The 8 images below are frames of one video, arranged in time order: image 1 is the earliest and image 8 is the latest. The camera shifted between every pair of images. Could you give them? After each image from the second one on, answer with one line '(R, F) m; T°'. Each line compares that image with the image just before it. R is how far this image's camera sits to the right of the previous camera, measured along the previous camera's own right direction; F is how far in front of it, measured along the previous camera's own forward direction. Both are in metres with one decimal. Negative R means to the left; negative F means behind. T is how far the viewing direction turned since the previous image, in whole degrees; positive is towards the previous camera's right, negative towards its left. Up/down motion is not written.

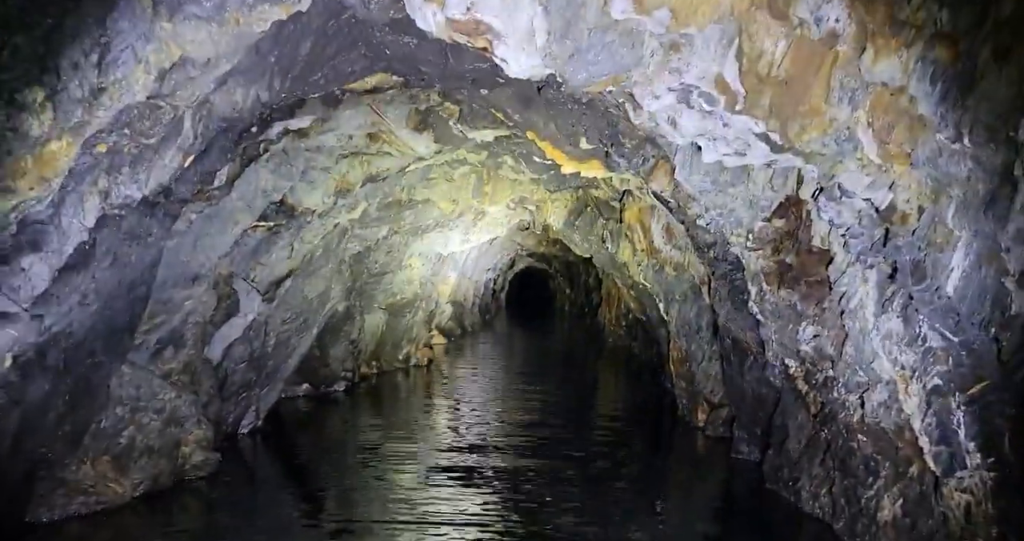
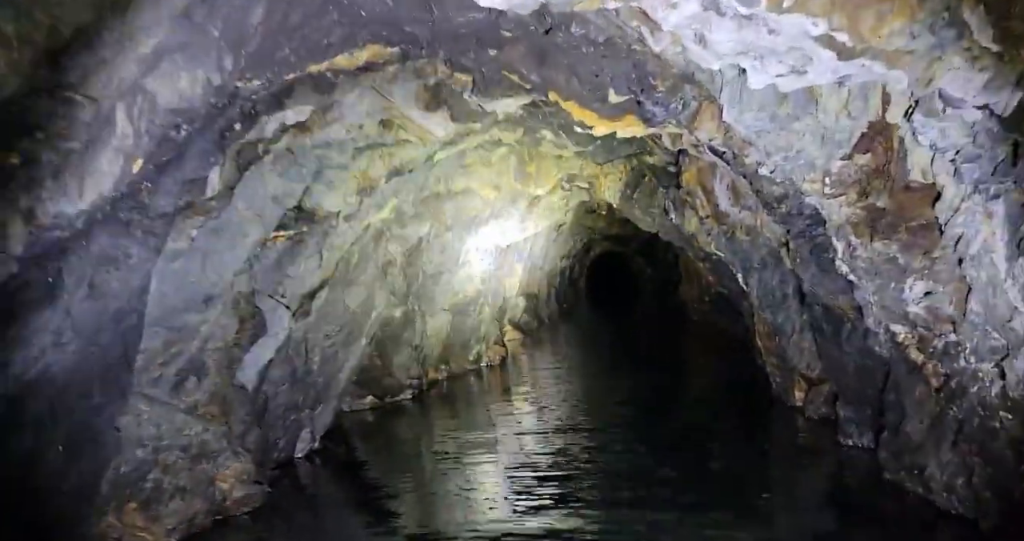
(+0.3, +0.7) m; -6°
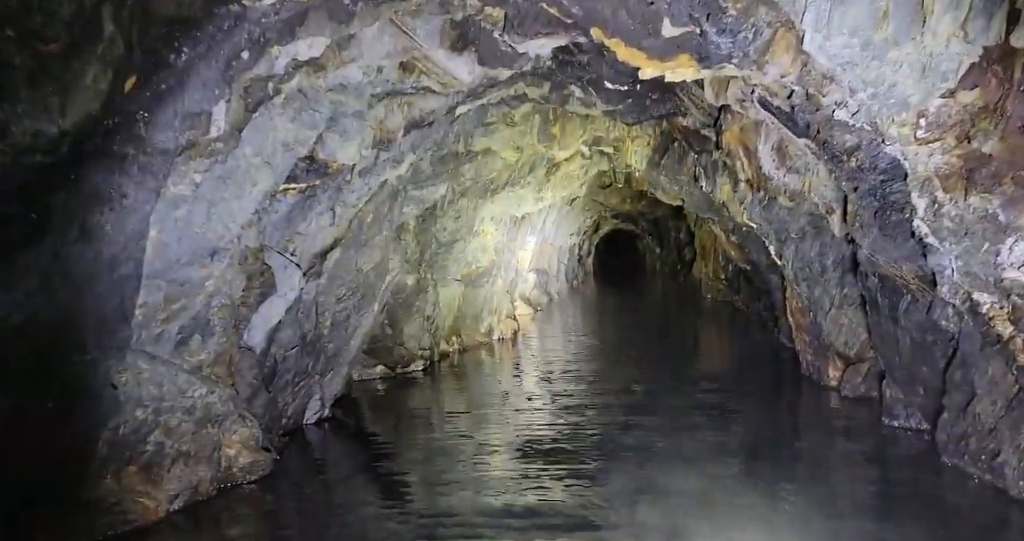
(-0.2, +0.4) m; 0°
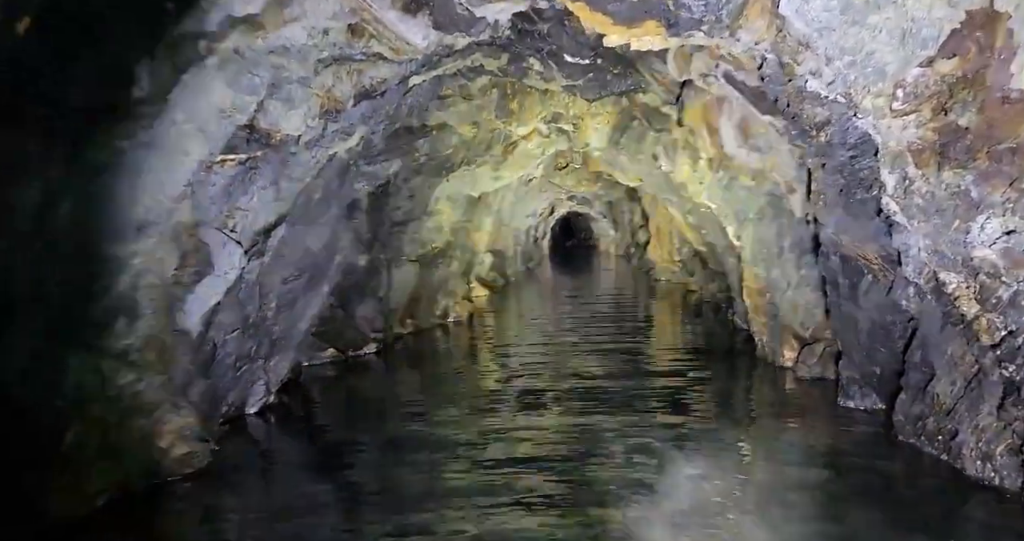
(0.0, +0.2) m; +4°
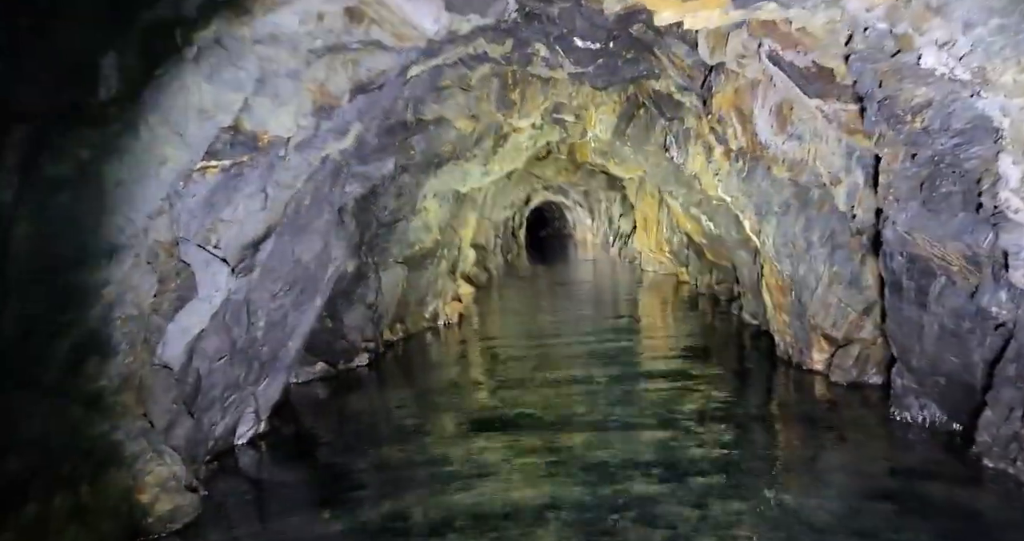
(-0.3, +0.6) m; +2°
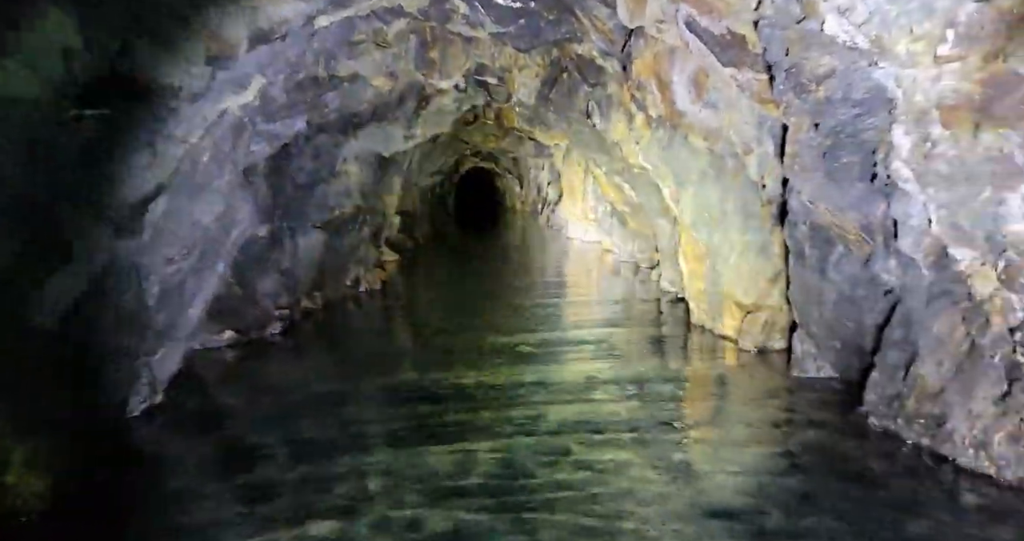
(+0.1, +0.1) m; +5°
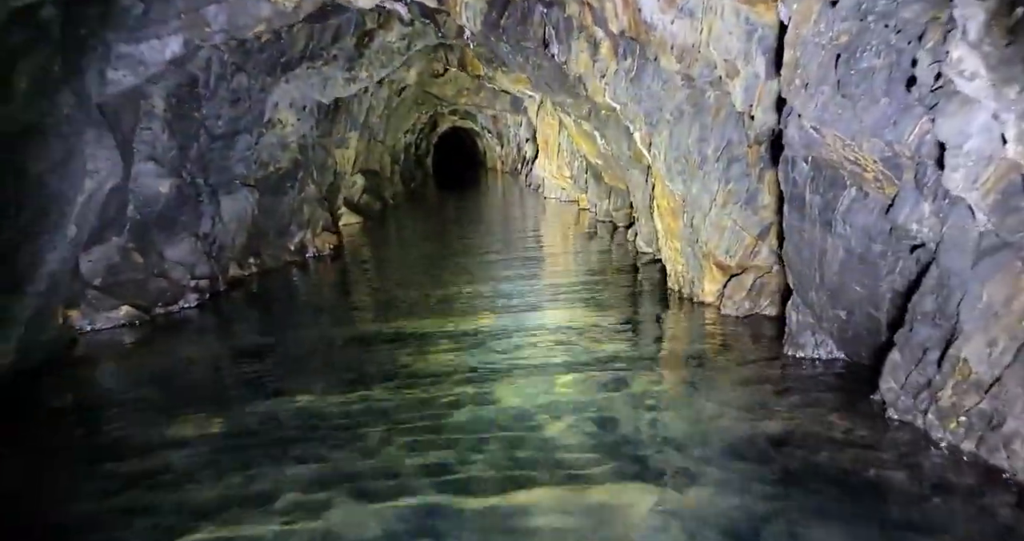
(+0.4, +1.1) m; +1°
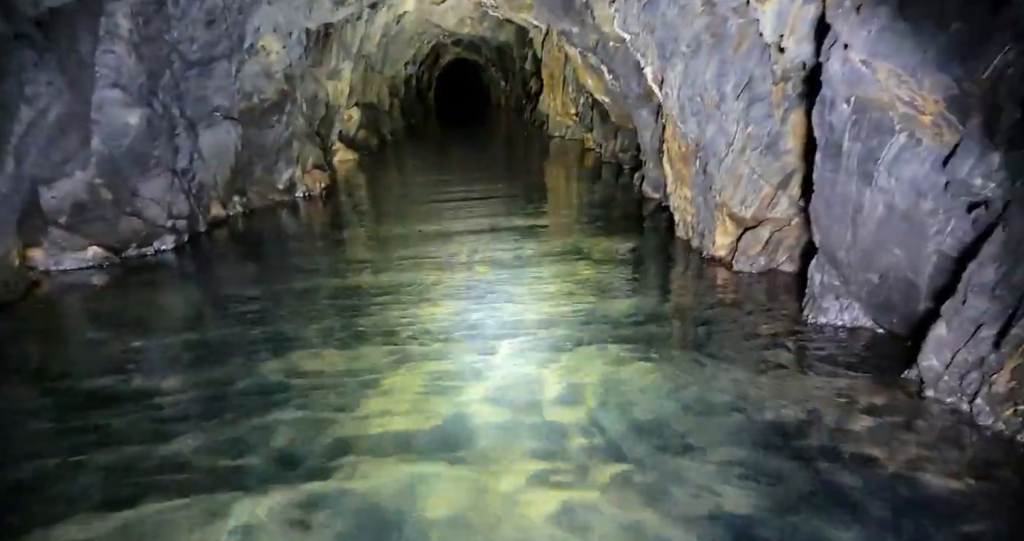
(+0.1, +0.5) m; 0°
